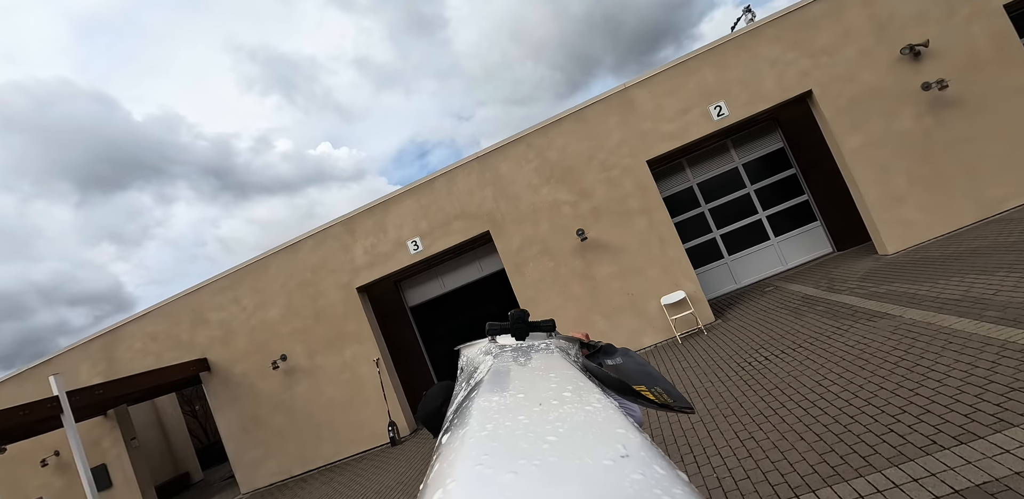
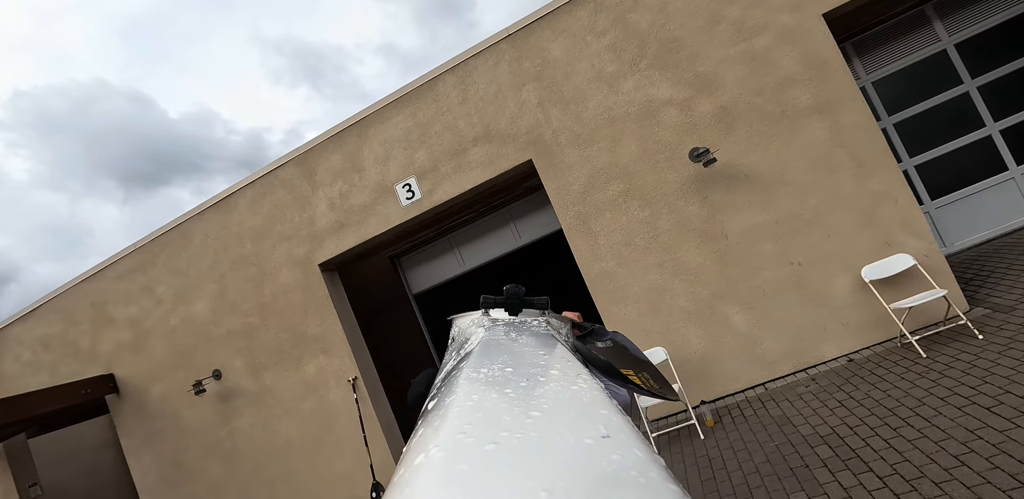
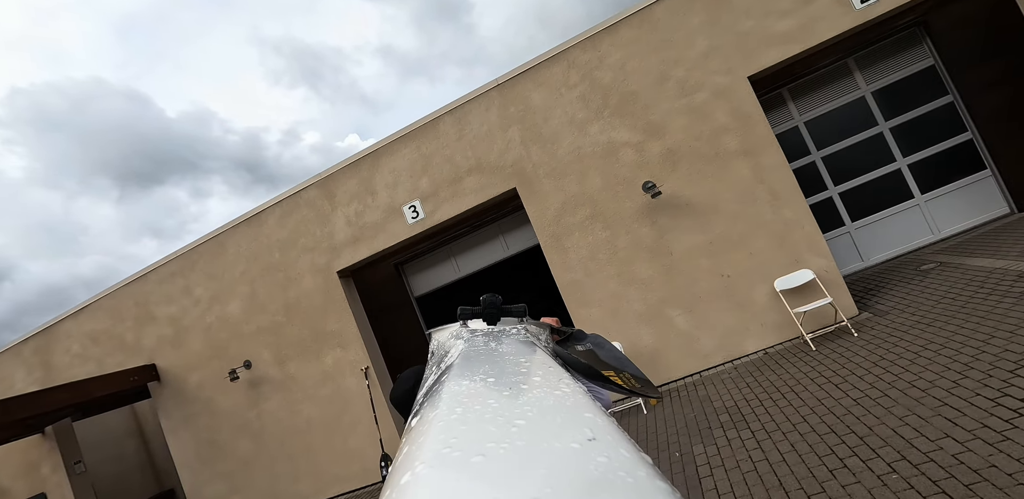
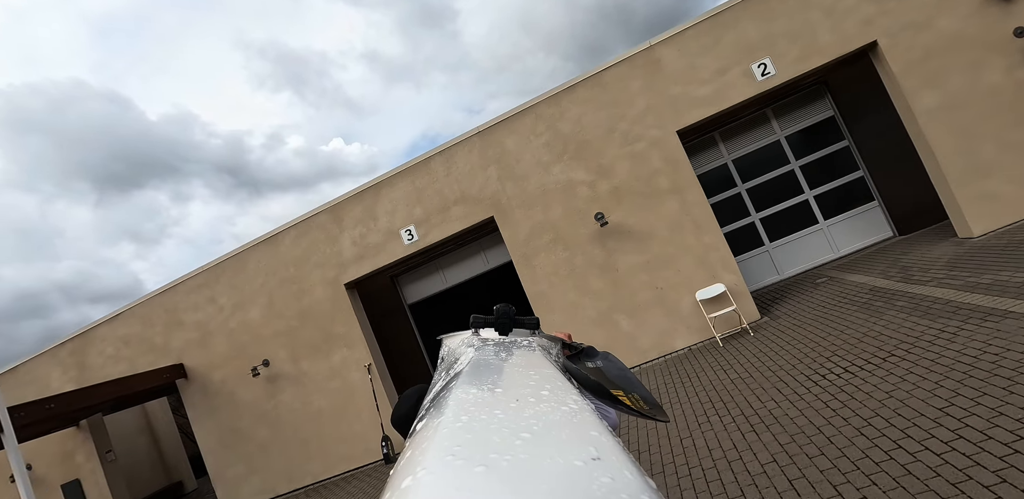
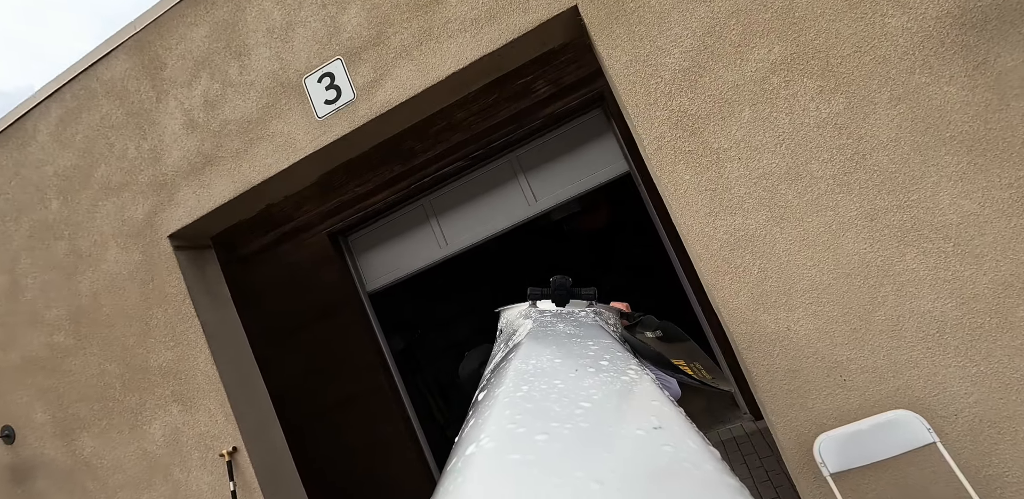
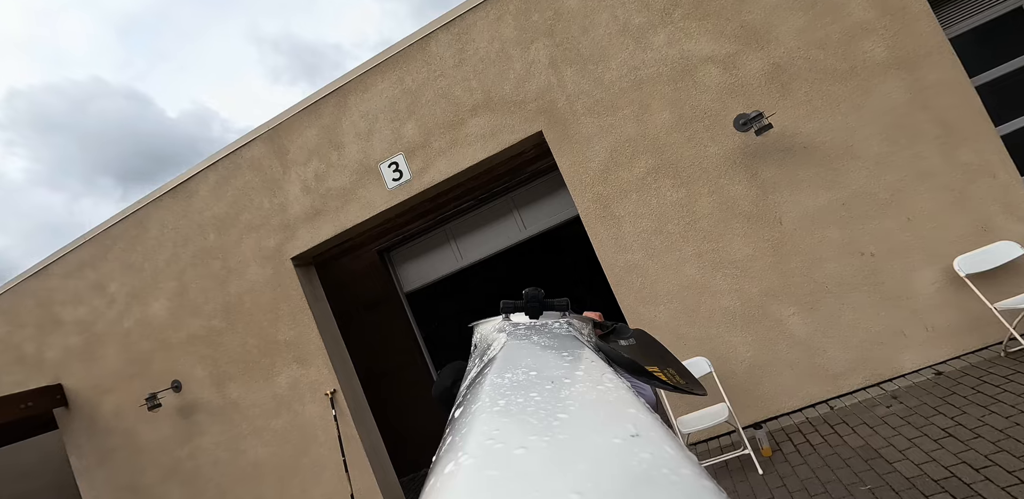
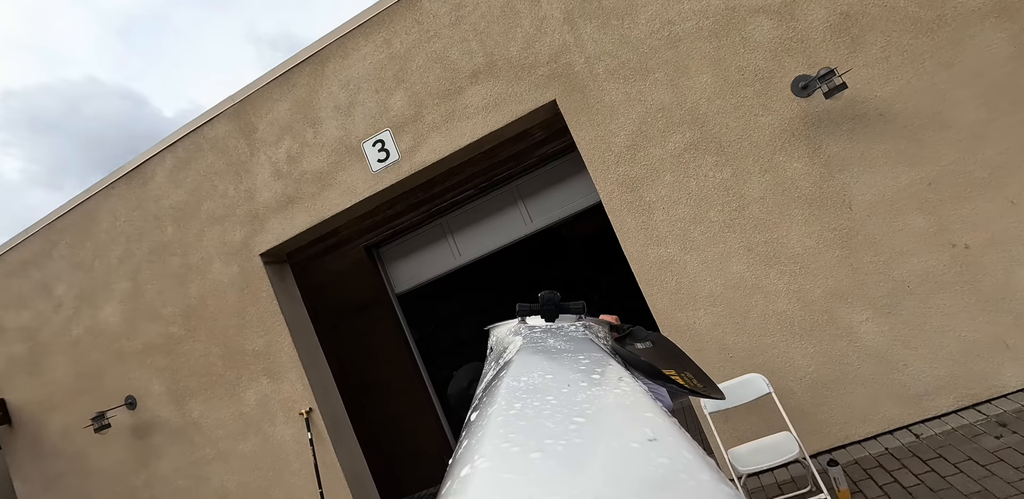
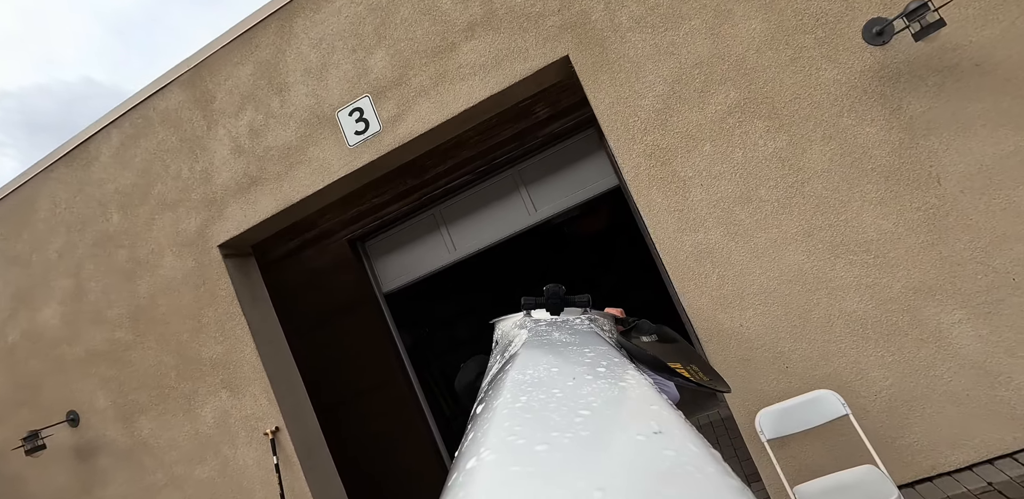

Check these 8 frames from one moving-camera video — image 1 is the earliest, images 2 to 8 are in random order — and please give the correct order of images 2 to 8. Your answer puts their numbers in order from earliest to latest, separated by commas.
4, 3, 2, 6, 7, 8, 5
